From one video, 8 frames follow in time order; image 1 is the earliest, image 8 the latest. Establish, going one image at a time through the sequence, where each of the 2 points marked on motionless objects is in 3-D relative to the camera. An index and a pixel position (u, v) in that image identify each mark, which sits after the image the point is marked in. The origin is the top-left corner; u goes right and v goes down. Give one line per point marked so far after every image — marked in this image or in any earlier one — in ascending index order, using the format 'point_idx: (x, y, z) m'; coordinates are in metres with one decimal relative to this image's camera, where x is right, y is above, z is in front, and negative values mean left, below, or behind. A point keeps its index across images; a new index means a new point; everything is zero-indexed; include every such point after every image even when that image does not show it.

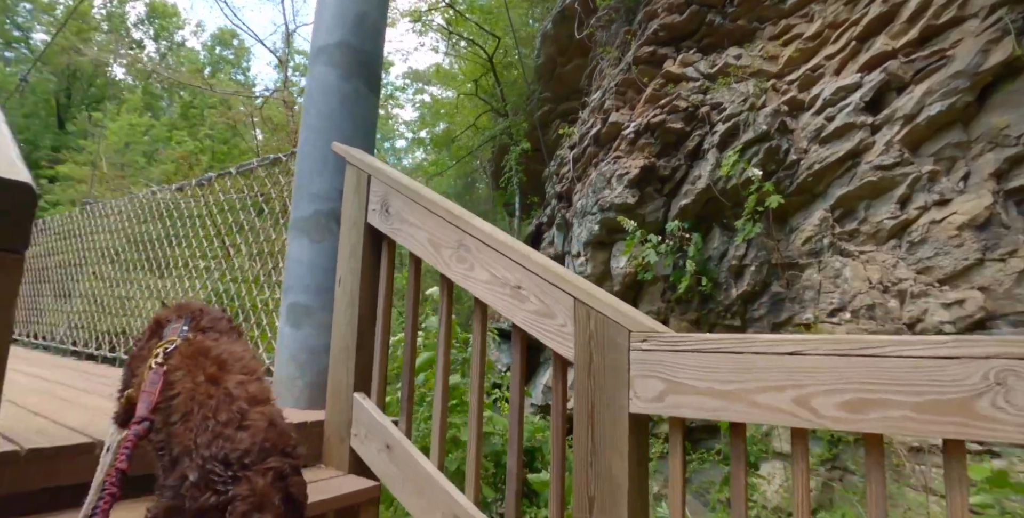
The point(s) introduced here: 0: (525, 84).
0: (+0.1, +2.0, +6.2) m
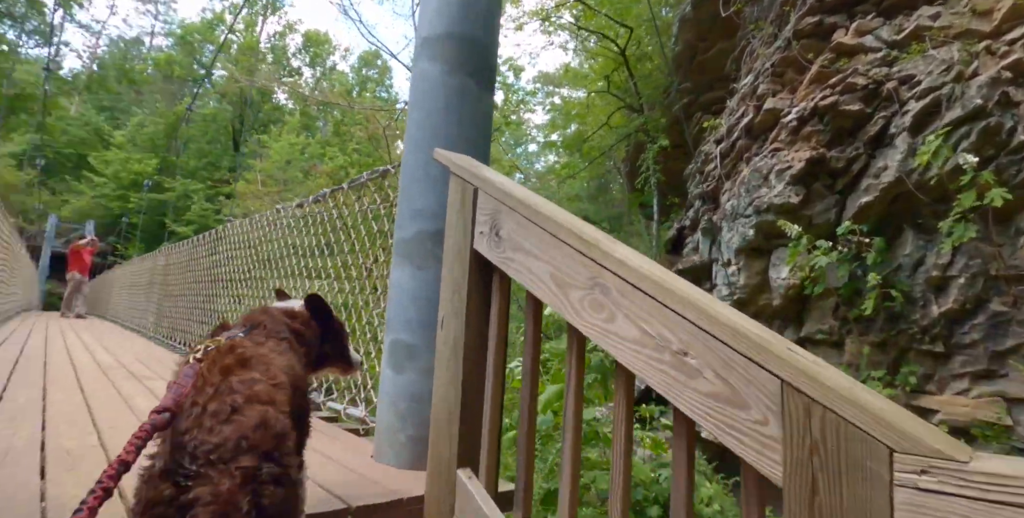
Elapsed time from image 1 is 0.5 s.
0: (+1.5, +1.9, +5.6) m
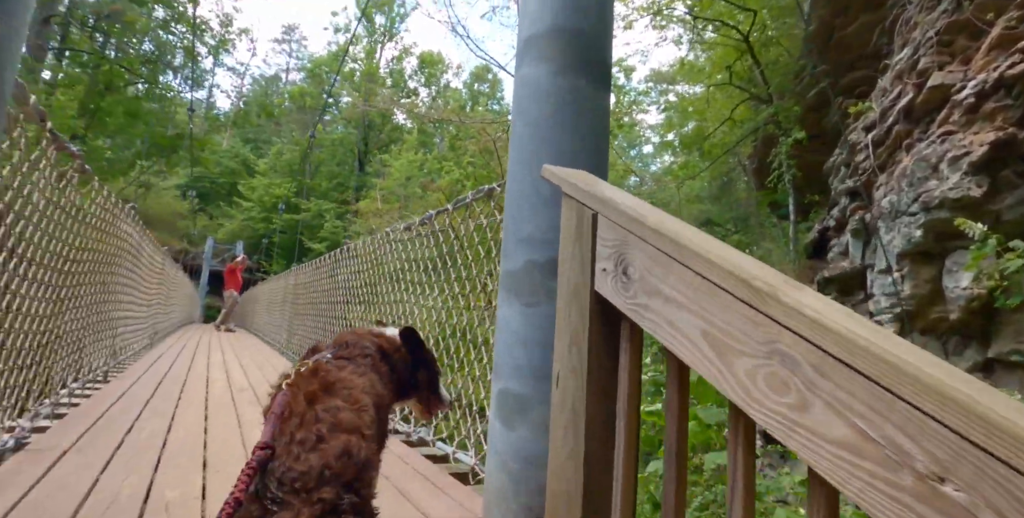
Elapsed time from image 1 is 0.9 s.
0: (+2.6, +1.8, +5.1) m
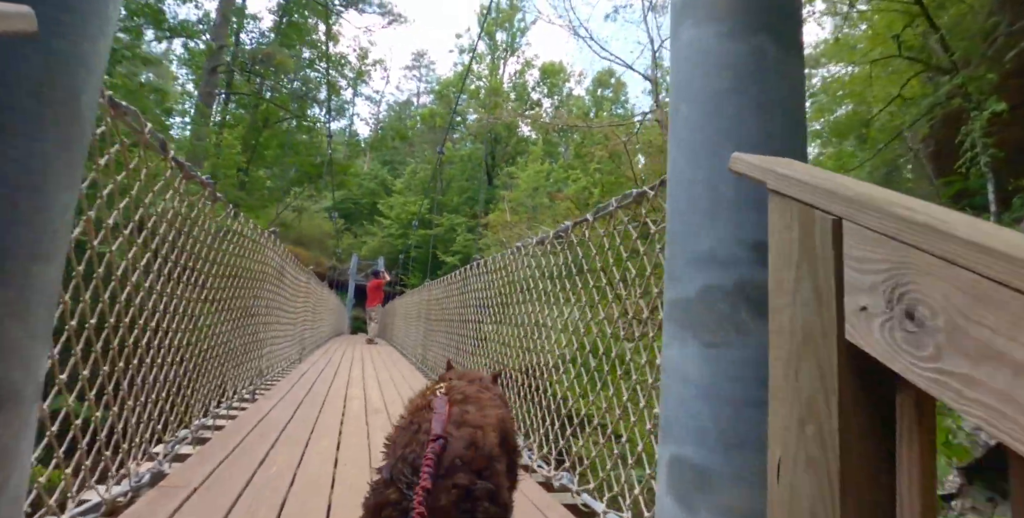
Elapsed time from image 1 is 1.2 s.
0: (+3.6, +1.9, +4.2) m
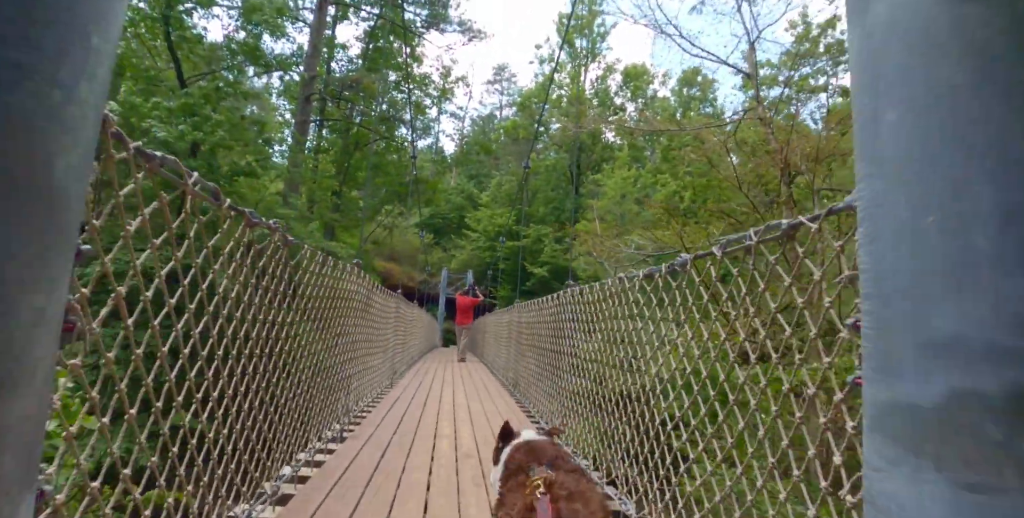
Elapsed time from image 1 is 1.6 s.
0: (+4.2, +1.9, +3.5) m
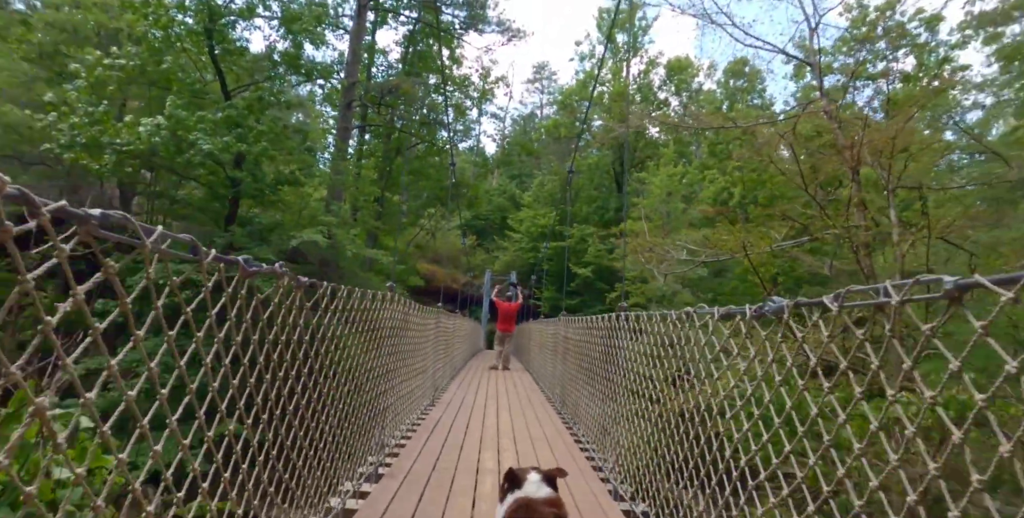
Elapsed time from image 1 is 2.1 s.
0: (+4.4, +1.9, +3.0) m
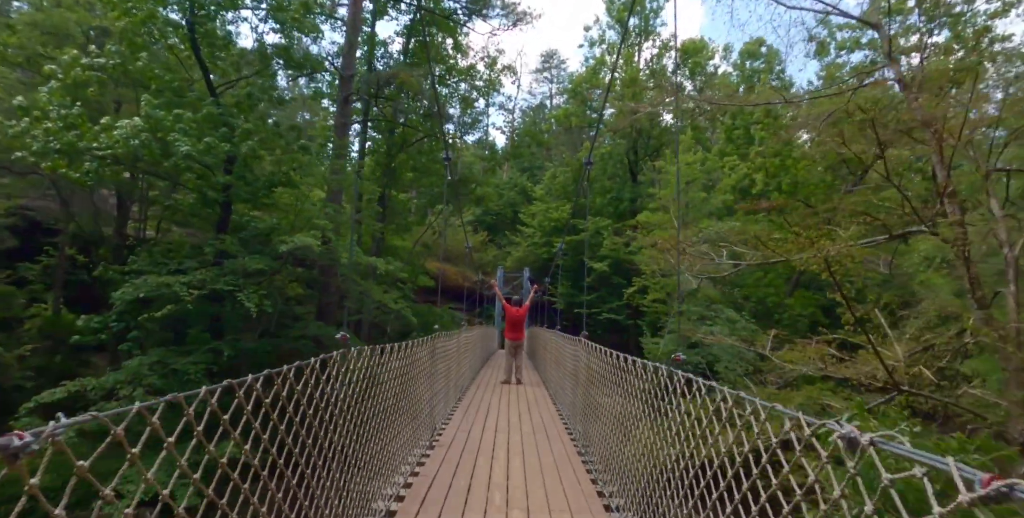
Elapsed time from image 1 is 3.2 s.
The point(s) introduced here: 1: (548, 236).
0: (+4.4, +1.9, +2.3) m
1: (+1.0, +0.7, +16.0) m
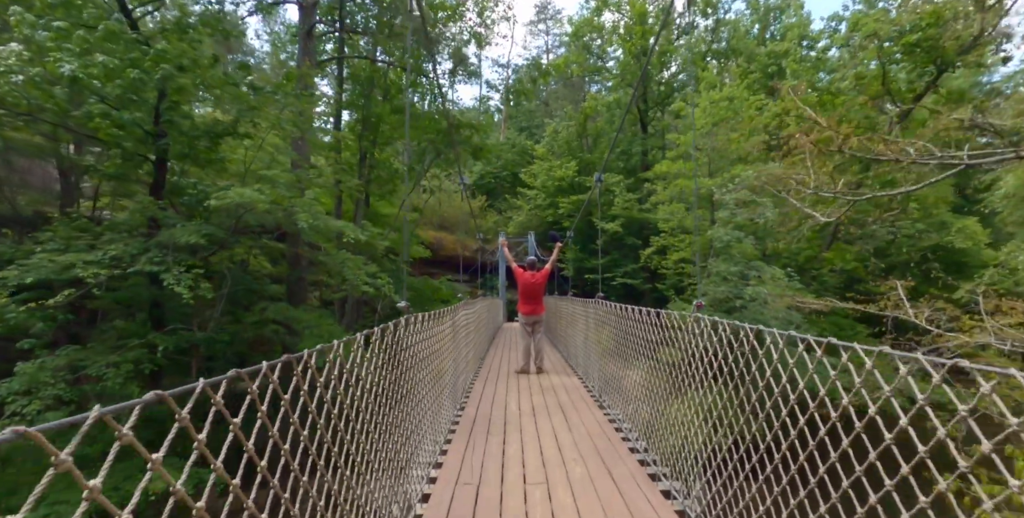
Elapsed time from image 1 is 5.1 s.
0: (+4.4, +2.3, +1.0) m
1: (+1.0, +1.6, +14.7) m
